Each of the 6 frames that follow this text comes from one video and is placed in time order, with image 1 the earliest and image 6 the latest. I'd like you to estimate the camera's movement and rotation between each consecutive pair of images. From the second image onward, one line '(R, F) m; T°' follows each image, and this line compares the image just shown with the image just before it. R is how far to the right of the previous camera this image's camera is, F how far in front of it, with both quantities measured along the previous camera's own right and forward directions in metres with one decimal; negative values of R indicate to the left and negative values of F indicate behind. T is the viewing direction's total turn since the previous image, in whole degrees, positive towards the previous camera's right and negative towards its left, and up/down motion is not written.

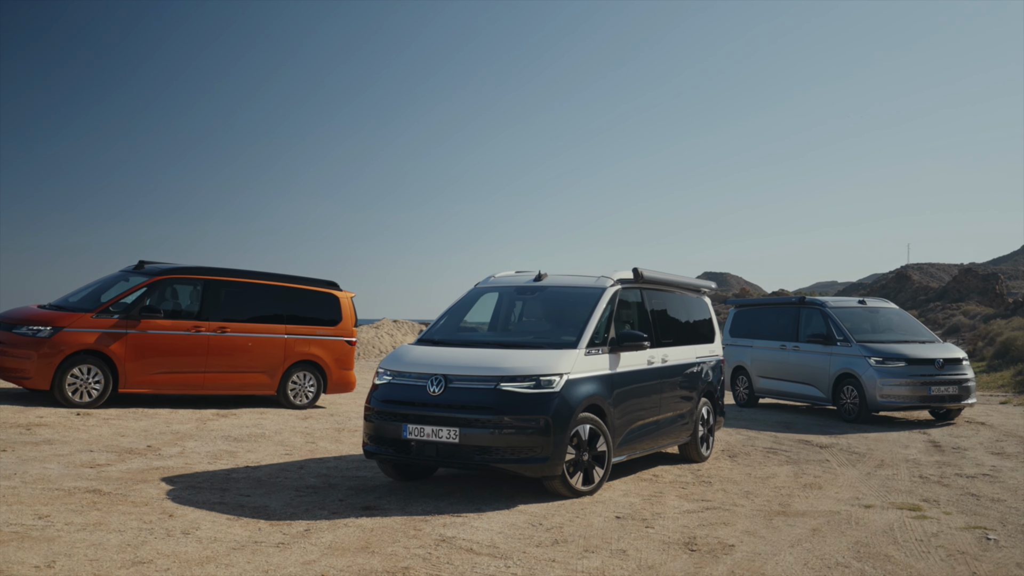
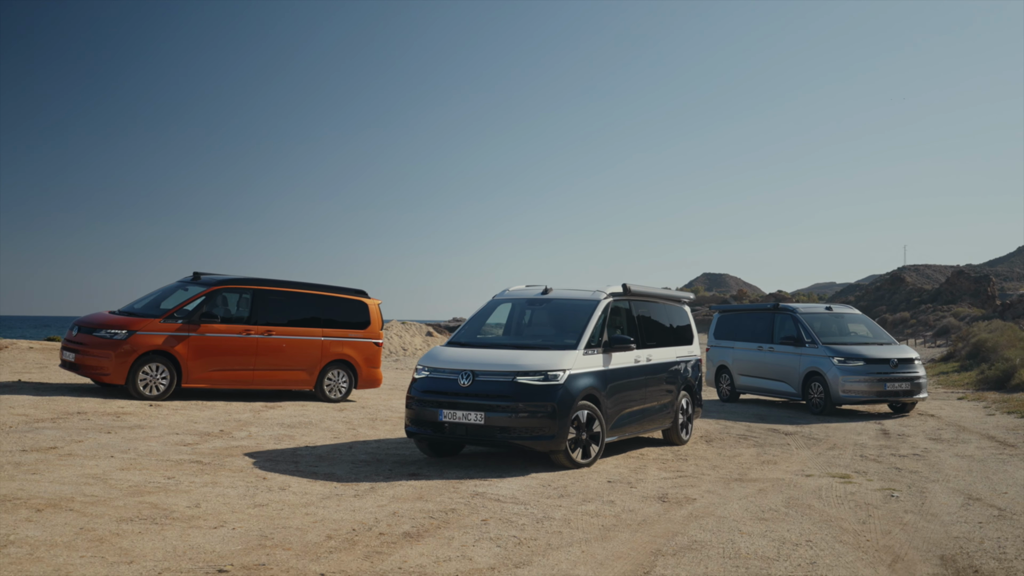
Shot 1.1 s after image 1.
(-0.2, -1.7) m; 0°
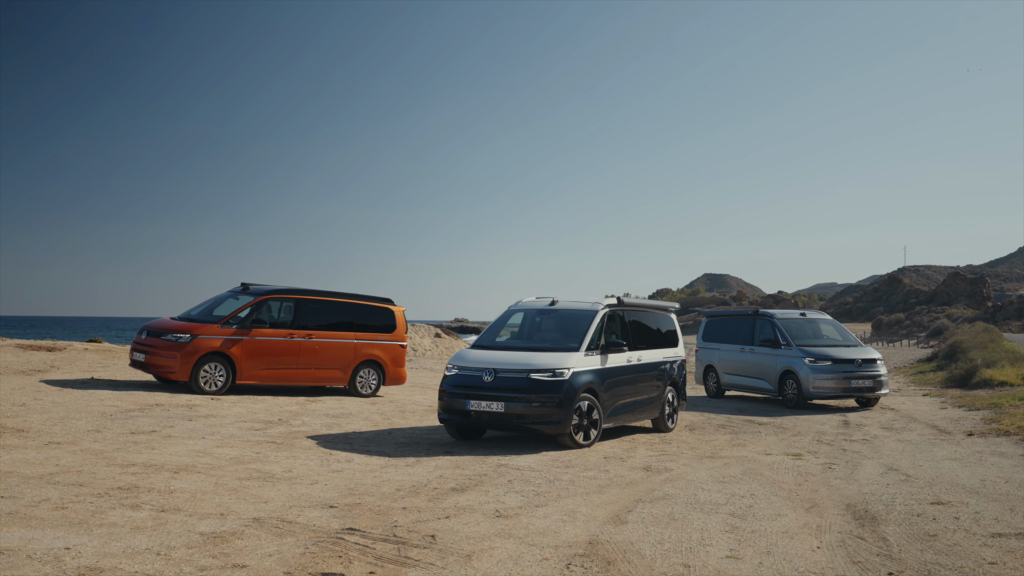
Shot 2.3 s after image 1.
(-0.2, -1.9) m; 0°
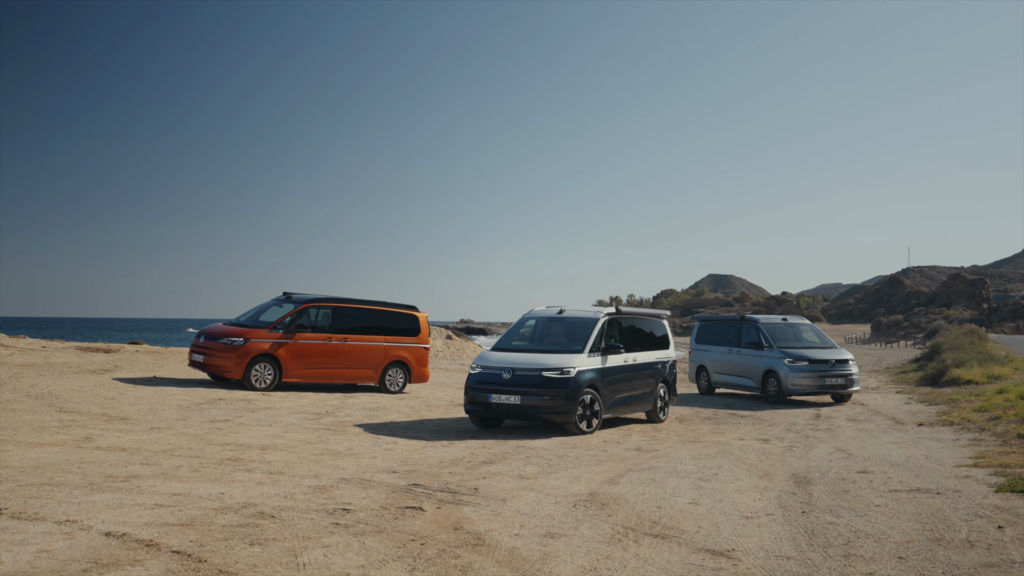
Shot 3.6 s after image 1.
(-0.2, -2.0) m; 0°
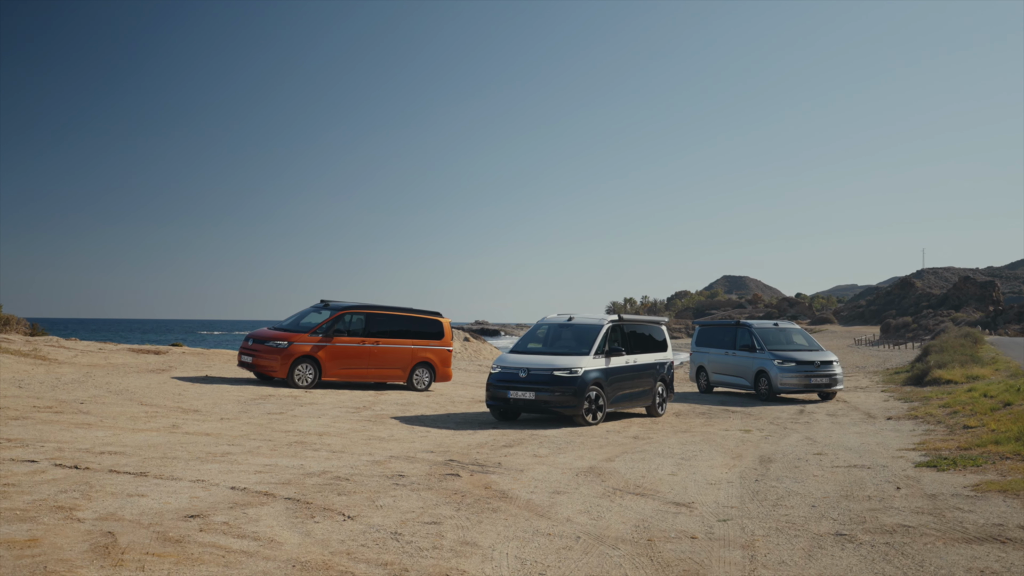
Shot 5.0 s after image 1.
(0.0, -1.9) m; -1°
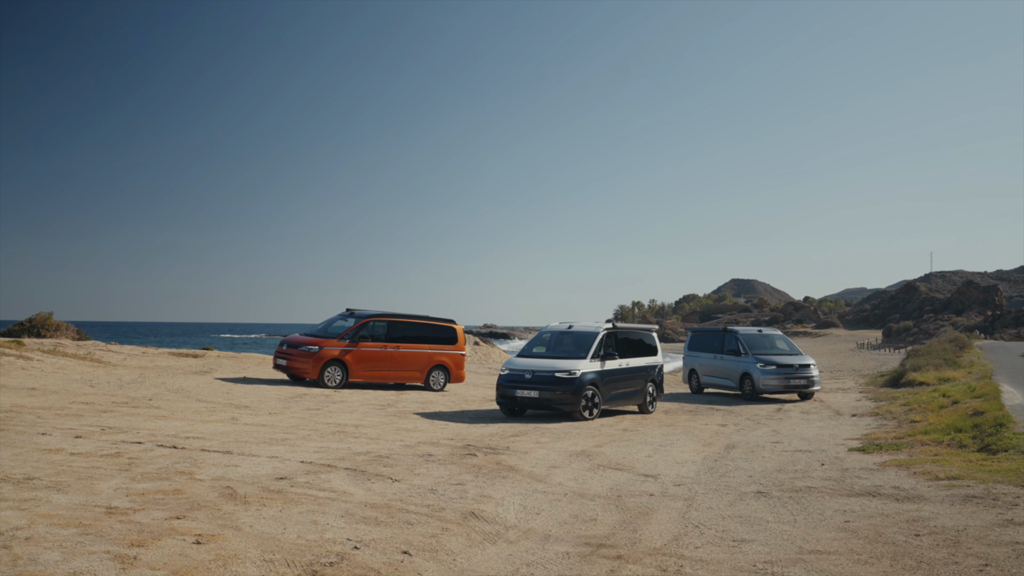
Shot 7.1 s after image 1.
(0.0, -2.1) m; -1°
